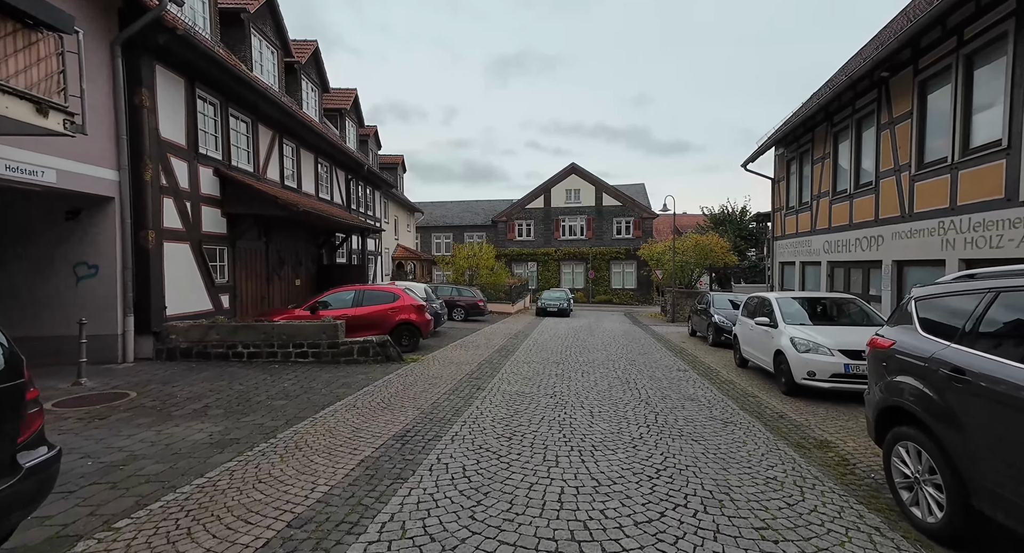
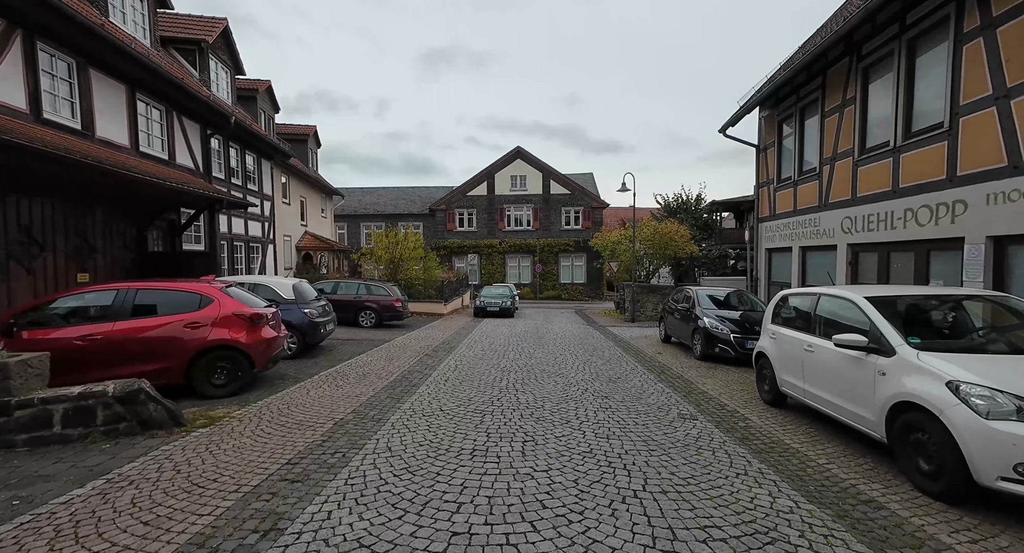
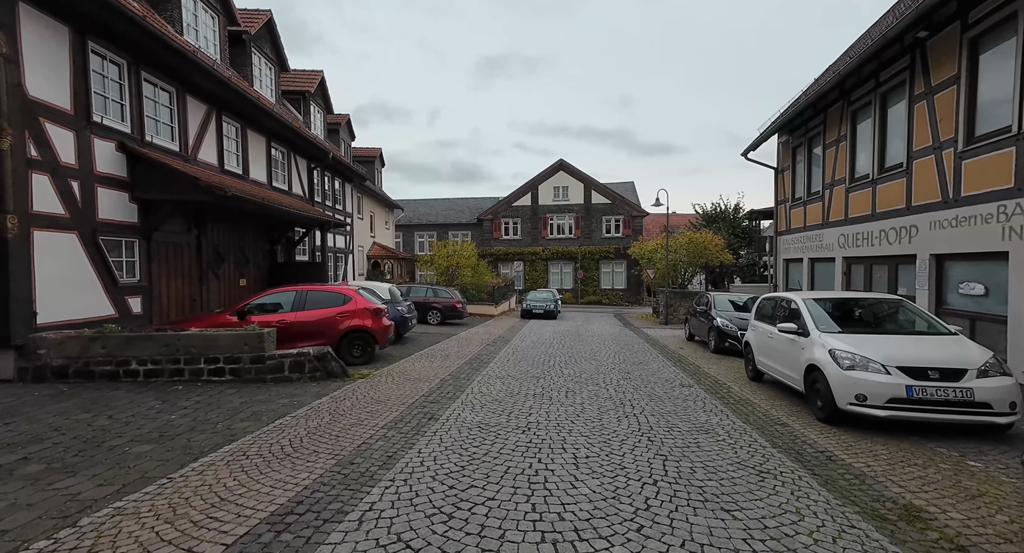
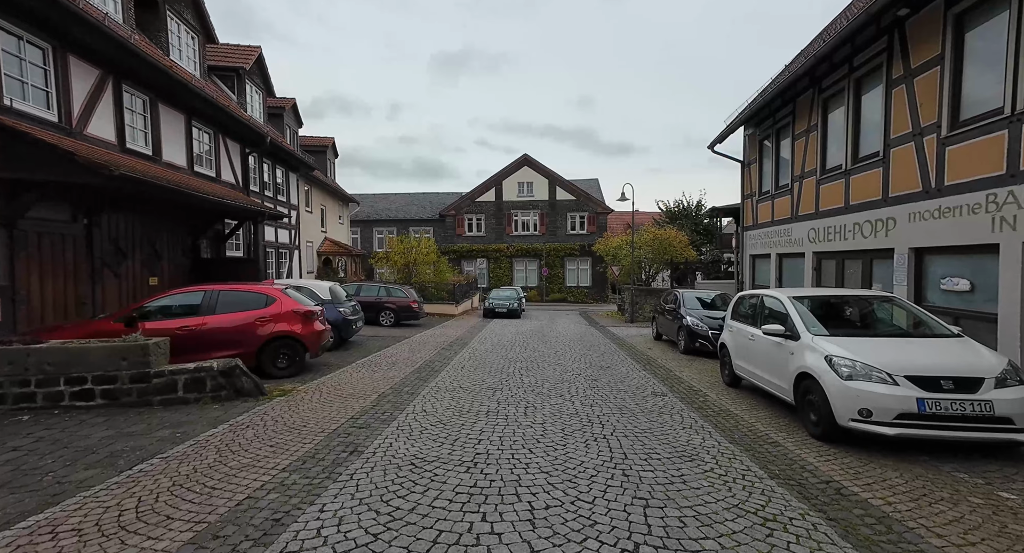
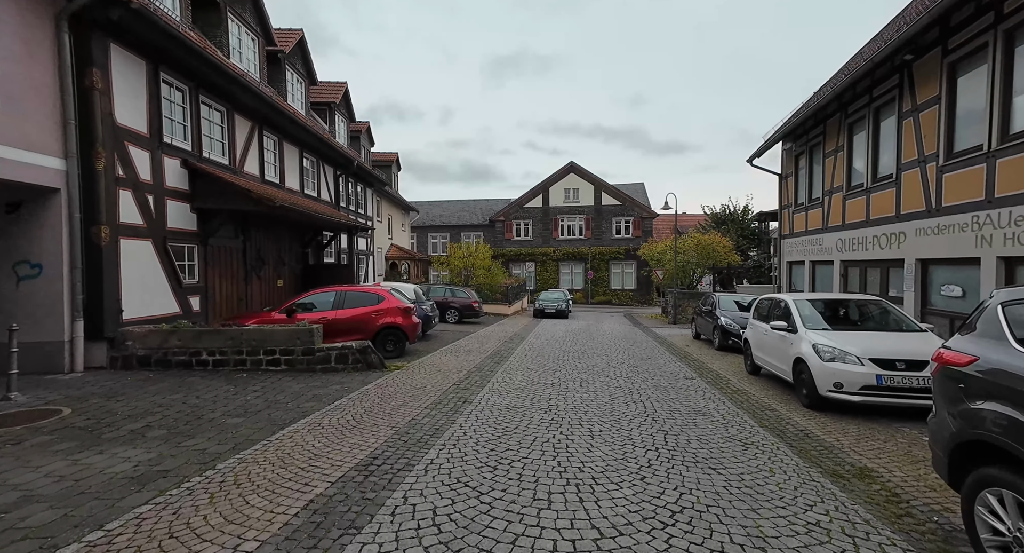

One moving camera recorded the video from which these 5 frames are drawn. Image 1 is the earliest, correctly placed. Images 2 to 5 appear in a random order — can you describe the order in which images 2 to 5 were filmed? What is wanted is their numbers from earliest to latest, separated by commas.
5, 3, 4, 2
